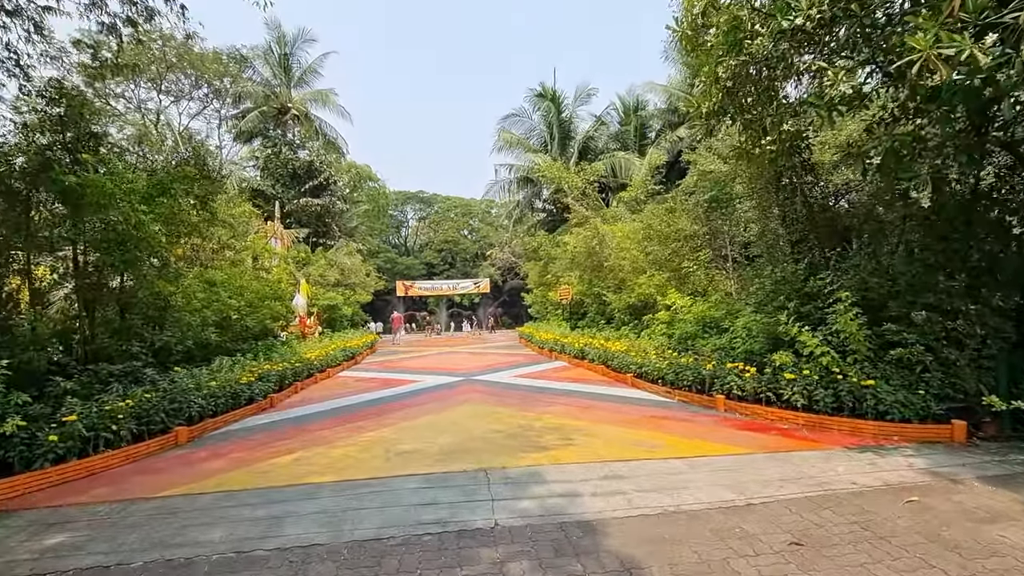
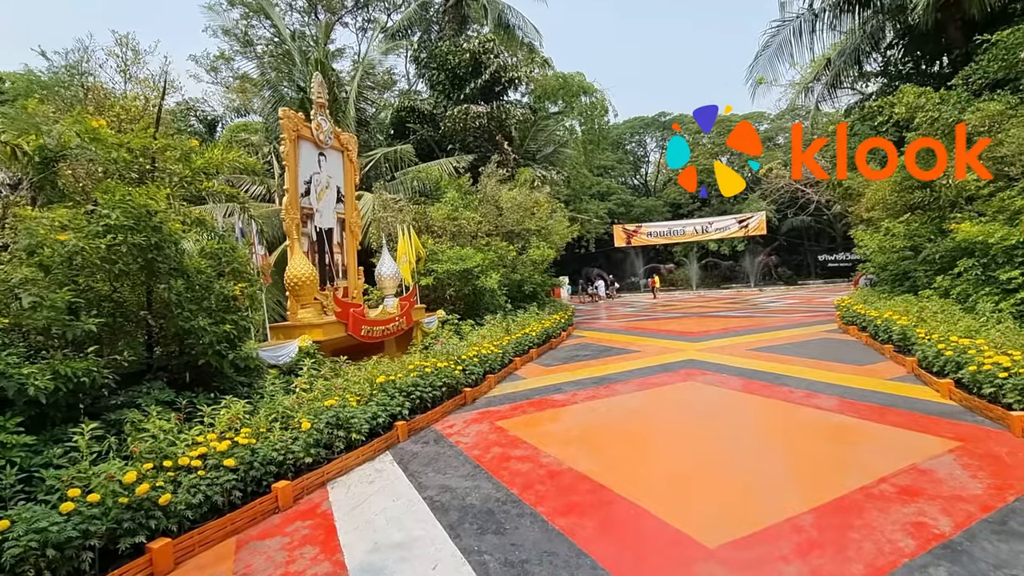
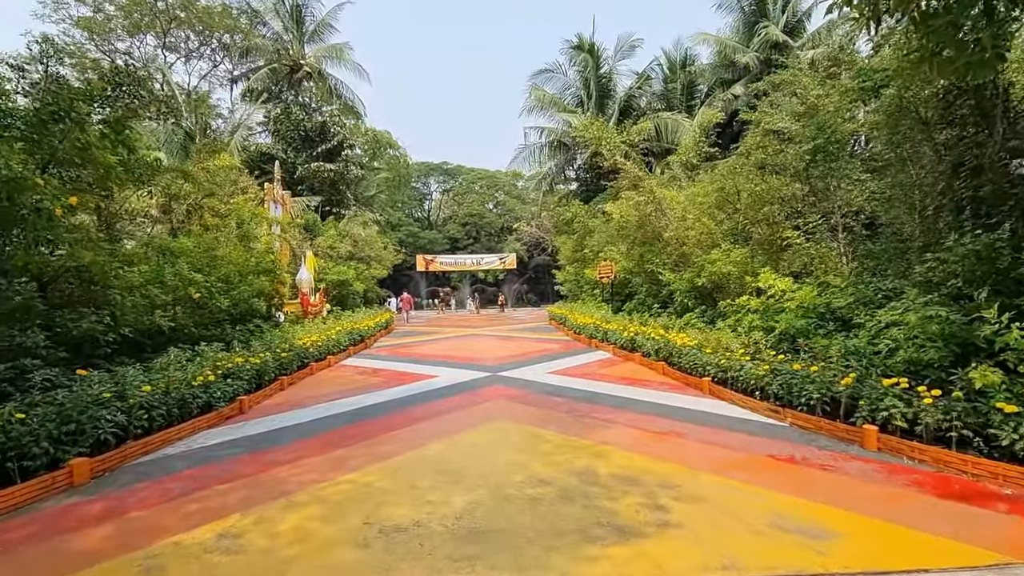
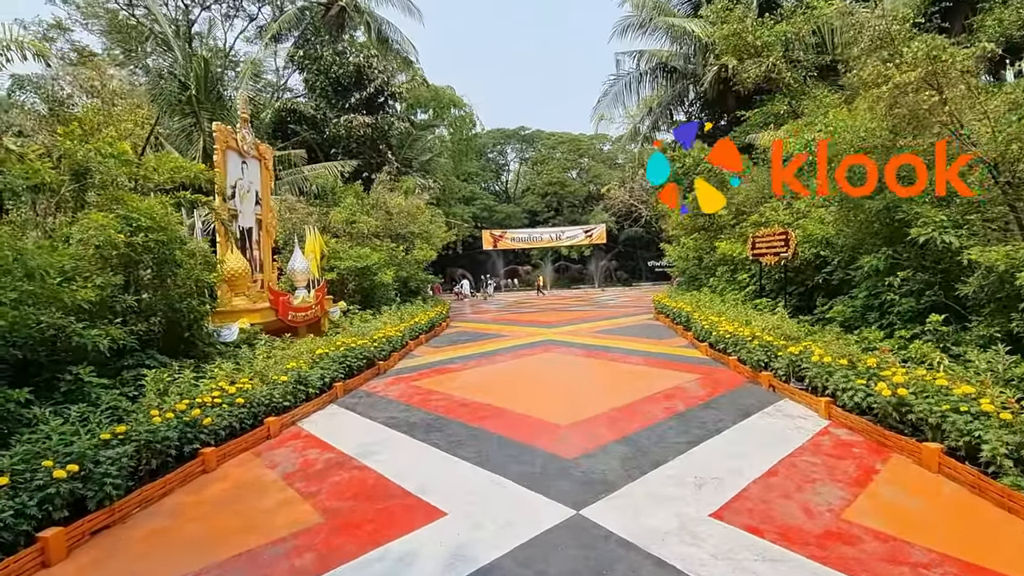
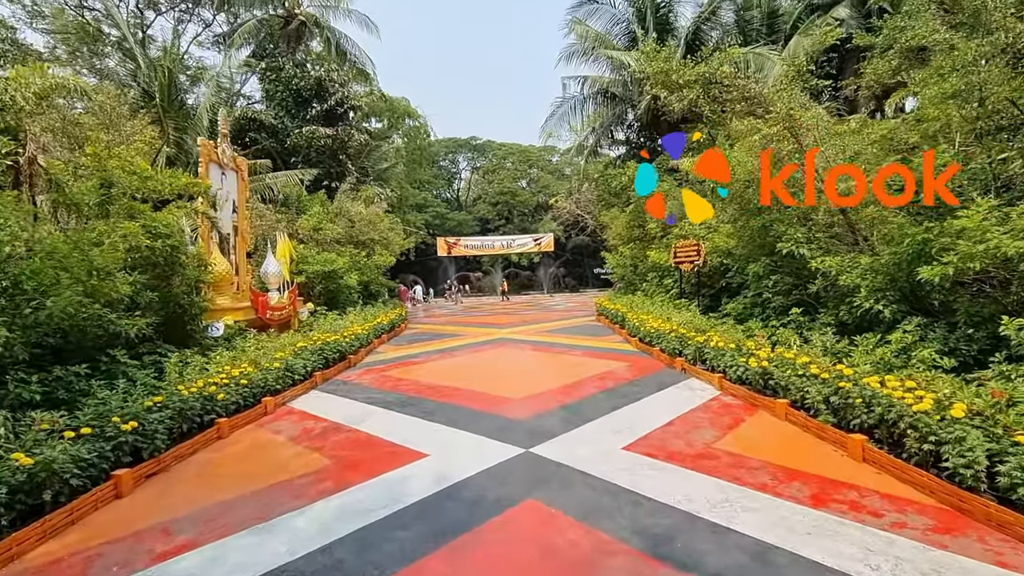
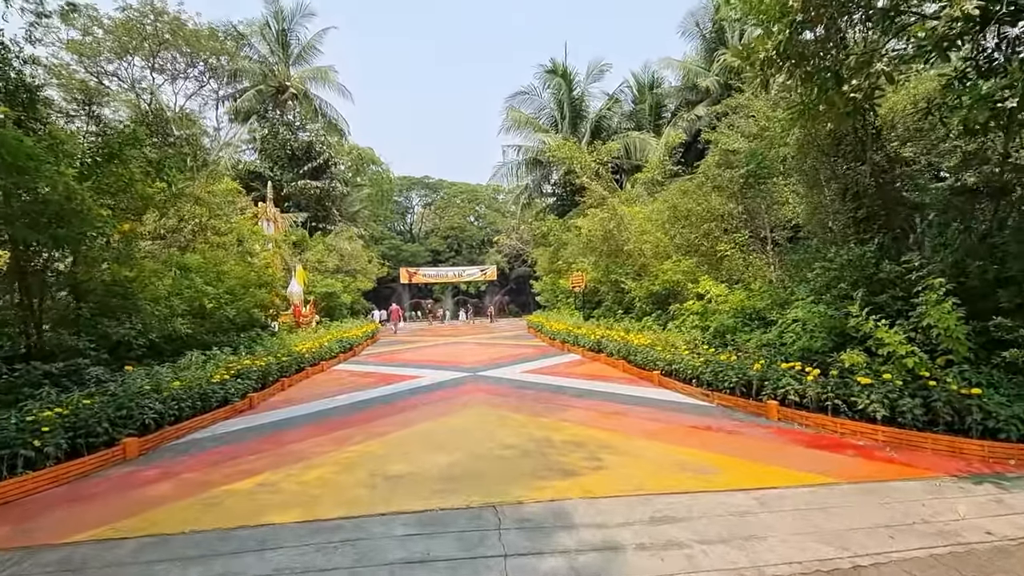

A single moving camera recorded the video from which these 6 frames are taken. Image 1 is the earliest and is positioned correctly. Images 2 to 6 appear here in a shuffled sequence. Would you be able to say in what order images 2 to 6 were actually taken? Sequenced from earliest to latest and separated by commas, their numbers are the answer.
6, 3, 5, 4, 2
